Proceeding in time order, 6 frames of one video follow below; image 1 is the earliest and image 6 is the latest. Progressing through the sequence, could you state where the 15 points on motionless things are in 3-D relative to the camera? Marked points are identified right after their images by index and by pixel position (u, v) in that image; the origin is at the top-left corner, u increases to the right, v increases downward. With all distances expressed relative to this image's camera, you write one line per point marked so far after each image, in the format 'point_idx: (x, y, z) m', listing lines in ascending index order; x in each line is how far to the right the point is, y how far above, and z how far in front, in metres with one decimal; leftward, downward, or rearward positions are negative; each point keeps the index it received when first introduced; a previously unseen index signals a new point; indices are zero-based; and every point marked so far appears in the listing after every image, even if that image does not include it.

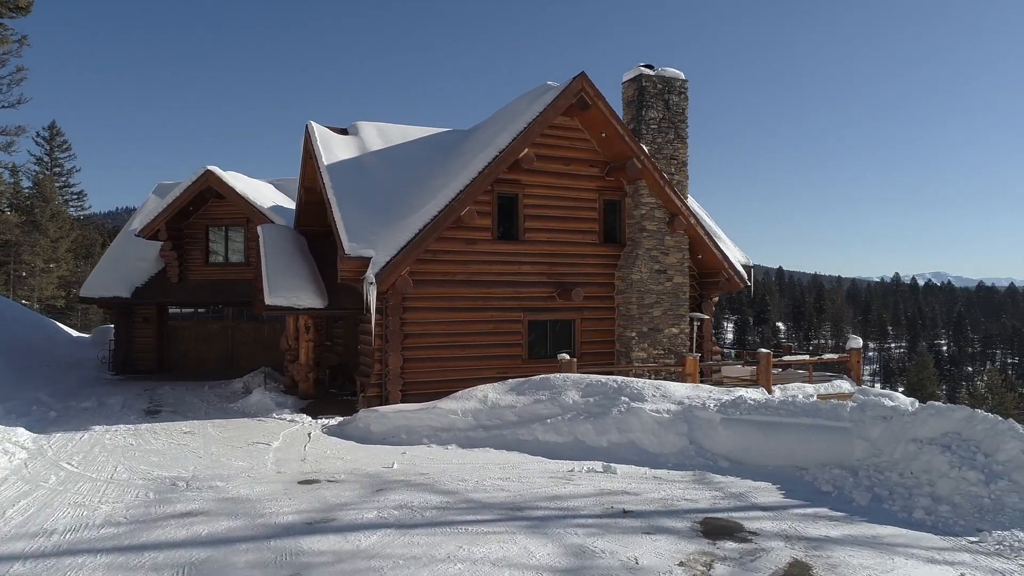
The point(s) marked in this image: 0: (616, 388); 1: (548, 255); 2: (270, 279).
0: (+1.3, -1.3, +8.9) m
1: (+0.6, +0.6, +12.5) m
2: (-4.1, +0.2, +11.9) m
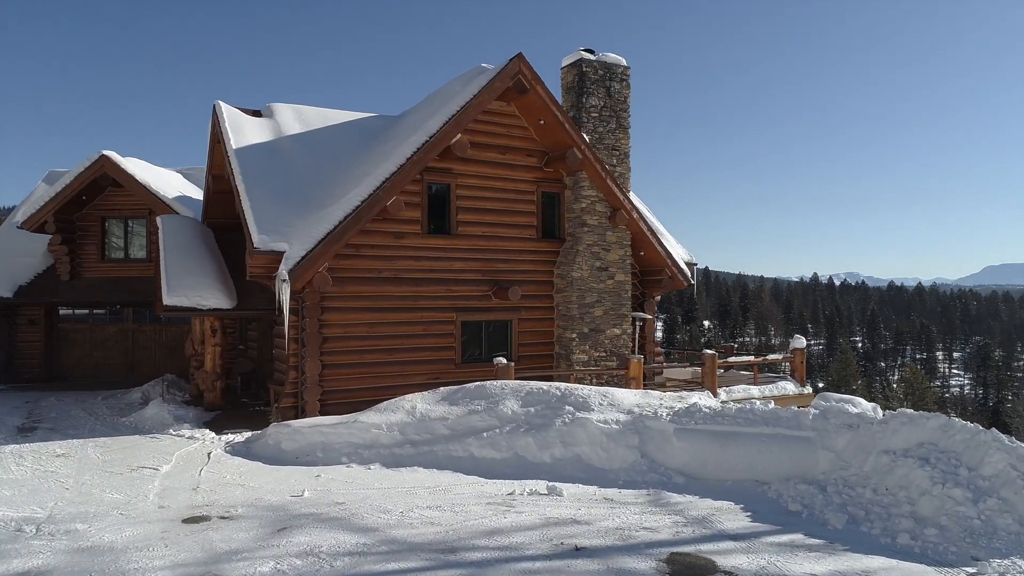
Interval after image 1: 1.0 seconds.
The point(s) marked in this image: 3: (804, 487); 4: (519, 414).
0: (+0.5, -1.3, +8.1) m
1: (-0.5, +0.6, +11.6) m
2: (-5.1, +0.2, +10.6) m
3: (+2.6, -1.8, +6.4) m
4: (+0.1, -1.4, +7.9) m
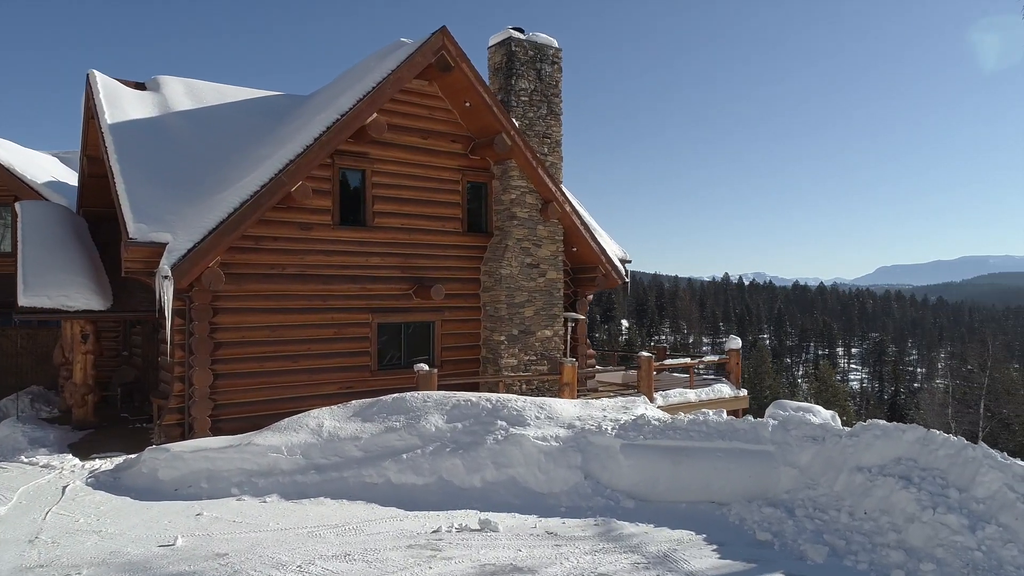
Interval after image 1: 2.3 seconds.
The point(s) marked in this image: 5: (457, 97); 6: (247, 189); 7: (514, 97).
0: (-0.2, -1.2, +7.1) m
1: (-1.6, +0.6, +10.5) m
2: (-6.1, +0.2, +8.9) m
3: (+2.0, -1.8, +5.7) m
4: (-0.7, -1.4, +6.8) m
5: (-0.8, +2.8, +10.6) m
6: (-3.2, +1.2, +8.5) m
7: (0.0, +3.0, +11.3) m
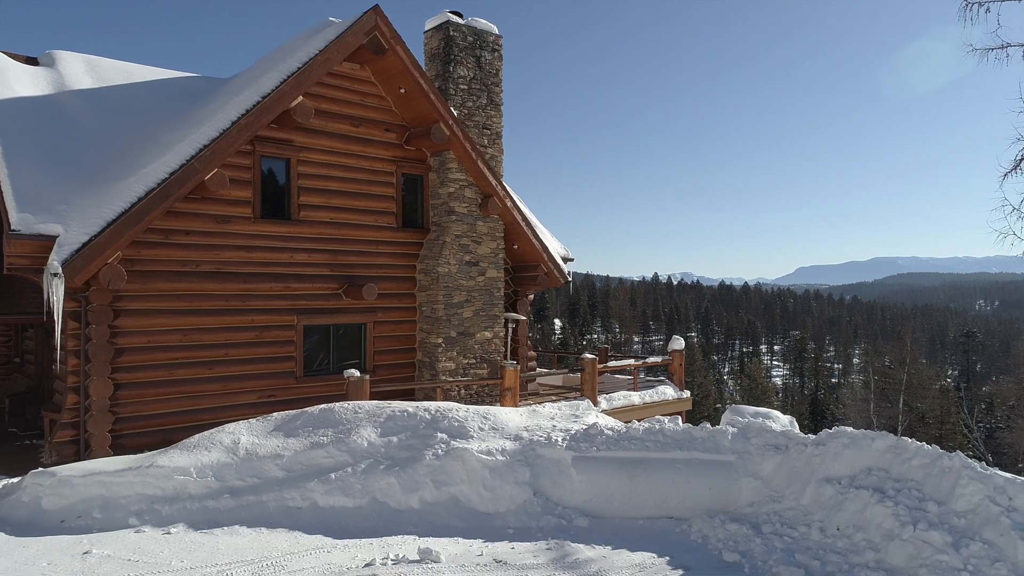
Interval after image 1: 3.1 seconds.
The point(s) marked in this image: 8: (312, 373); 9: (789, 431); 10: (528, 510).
0: (-0.8, -1.2, +6.5) m
1: (-2.5, +0.6, +9.7) m
2: (-6.8, +0.2, +7.7) m
3: (+1.6, -1.8, +5.3) m
4: (-1.2, -1.4, +6.2) m
5: (-1.7, +2.8, +9.9) m
6: (-3.8, +1.2, +7.6) m
7: (-0.9, +3.1, +10.7) m
8: (-2.7, -1.1, +9.6) m
9: (+2.3, -1.2, +5.9) m
10: (+0.1, -1.8, +5.7) m
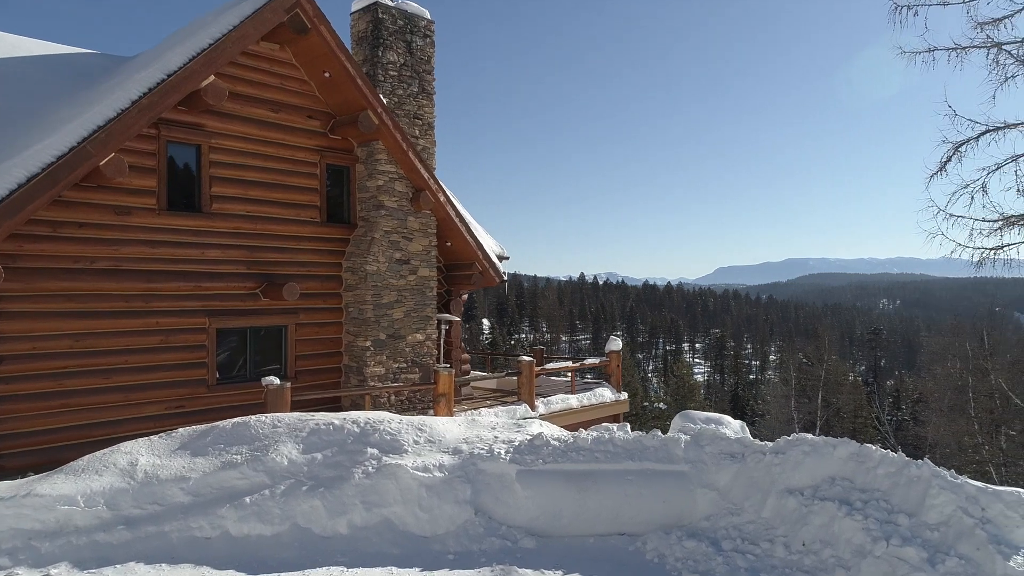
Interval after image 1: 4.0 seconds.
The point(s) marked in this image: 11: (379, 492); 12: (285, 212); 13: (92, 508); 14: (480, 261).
0: (-1.3, -1.2, +5.9) m
1: (-3.3, +0.6, +8.9) m
2: (-7.4, +0.2, +6.5) m
3: (+1.2, -1.8, +4.9) m
4: (-1.6, -1.4, +5.5) m
5: (-2.5, +2.9, +9.2) m
6: (-4.4, +1.2, +6.7) m
7: (-1.8, +3.1, +10.1) m
8: (-3.5, -1.1, +8.7) m
9: (+1.8, -1.2, +5.6) m
10: (-0.3, -1.8, +5.1) m
11: (-1.0, -1.5, +5.3) m
12: (-3.0, +1.0, +9.3) m
13: (-3.0, -1.5, +5.0) m
14: (-0.5, +0.4, +11.2) m
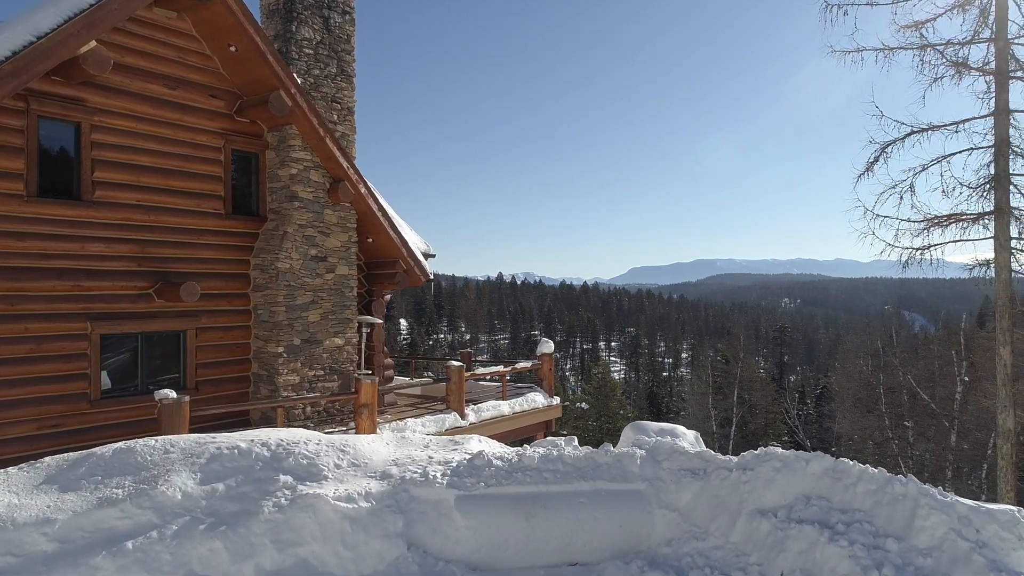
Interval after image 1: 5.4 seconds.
0: (-1.7, -1.2, +5.0) m
1: (-4.1, +0.6, +7.8) m
2: (-7.9, +0.2, +5.0) m
3: (+0.9, -1.8, +4.4) m
4: (-2.1, -1.4, +4.6) m
5: (-3.4, +2.9, +8.2) m
6: (-5.0, +1.2, +5.5) m
7: (-2.8, +3.1, +9.1) m
8: (-4.3, -1.1, +7.6) m
9: (+1.4, -1.2, +5.2) m
10: (-0.7, -1.8, +4.4) m
11: (-1.4, -1.5, +4.5) m
12: (-3.8, +1.0, +8.2) m
13: (-3.3, -1.5, +4.0) m
14: (-1.6, +0.4, +10.5) m
